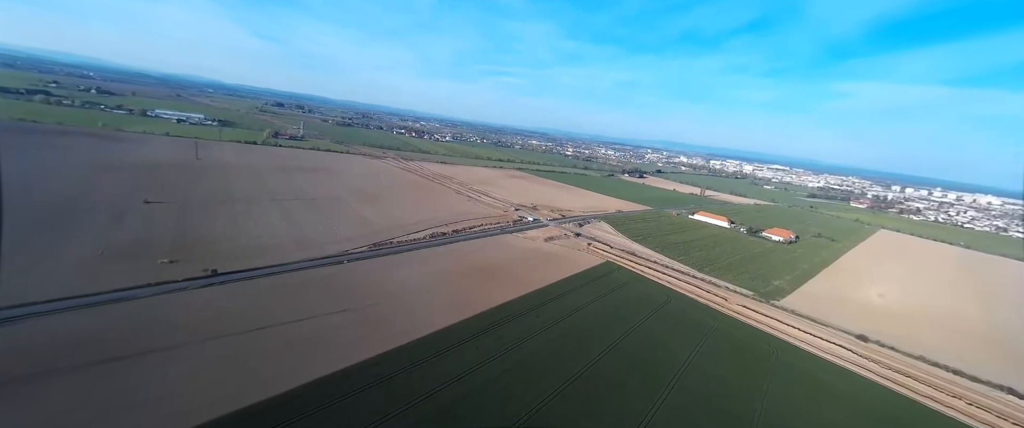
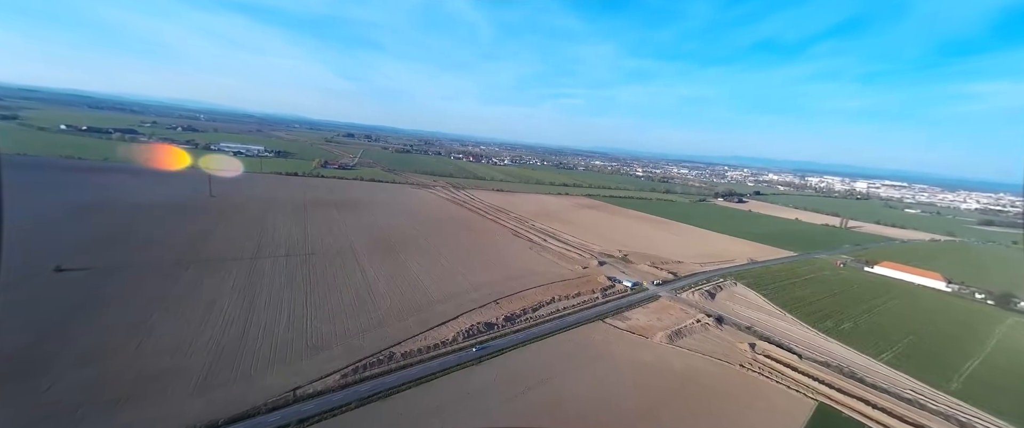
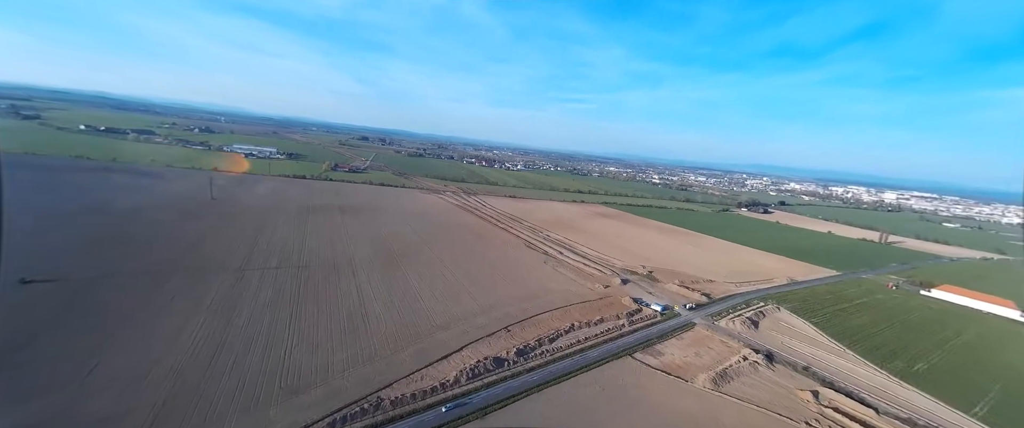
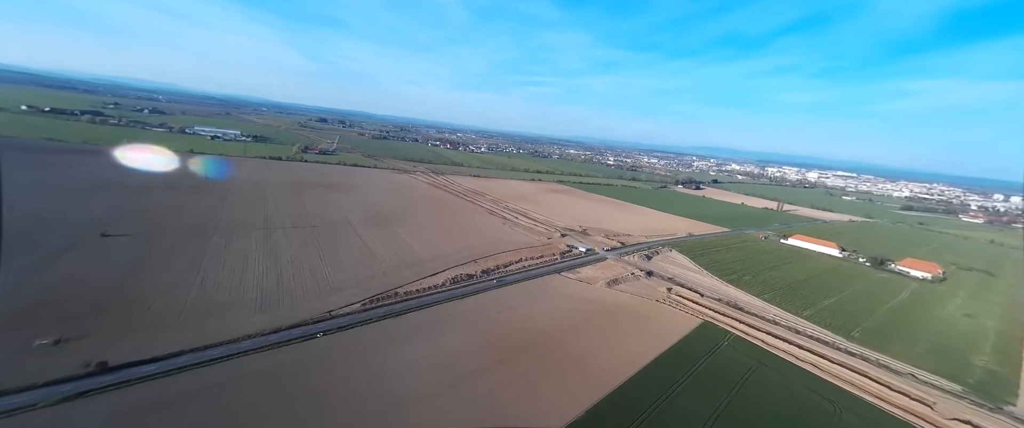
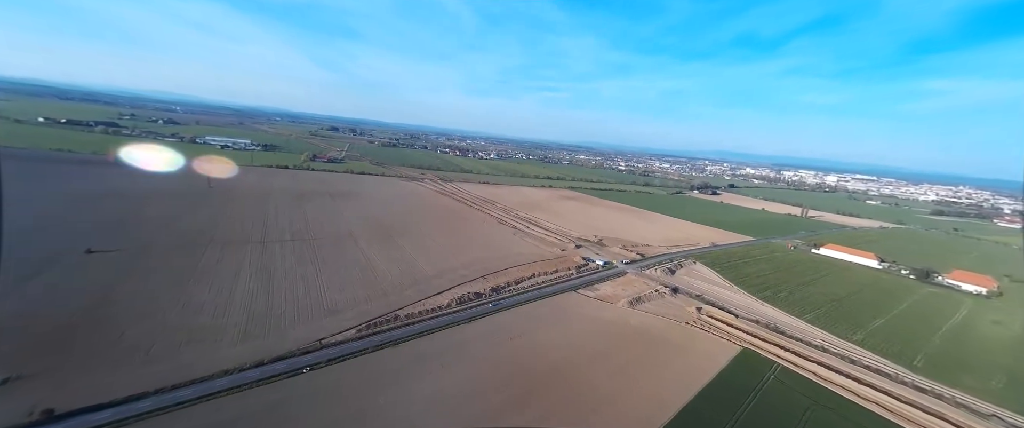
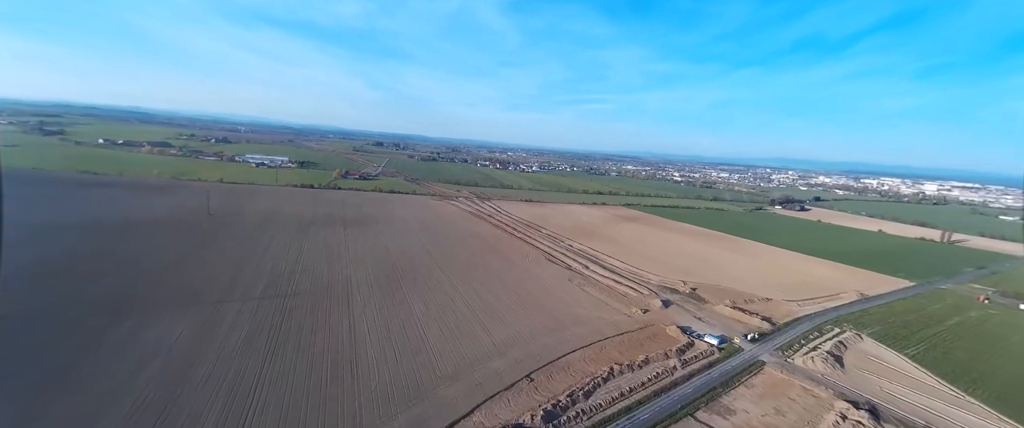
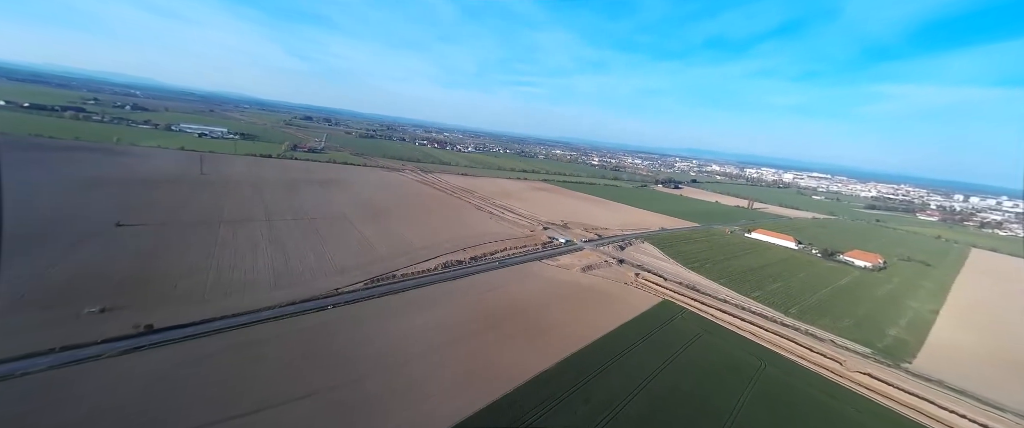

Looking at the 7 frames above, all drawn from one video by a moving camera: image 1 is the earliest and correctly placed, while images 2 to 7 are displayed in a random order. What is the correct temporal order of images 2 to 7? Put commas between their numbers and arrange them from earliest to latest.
7, 4, 5, 2, 3, 6
